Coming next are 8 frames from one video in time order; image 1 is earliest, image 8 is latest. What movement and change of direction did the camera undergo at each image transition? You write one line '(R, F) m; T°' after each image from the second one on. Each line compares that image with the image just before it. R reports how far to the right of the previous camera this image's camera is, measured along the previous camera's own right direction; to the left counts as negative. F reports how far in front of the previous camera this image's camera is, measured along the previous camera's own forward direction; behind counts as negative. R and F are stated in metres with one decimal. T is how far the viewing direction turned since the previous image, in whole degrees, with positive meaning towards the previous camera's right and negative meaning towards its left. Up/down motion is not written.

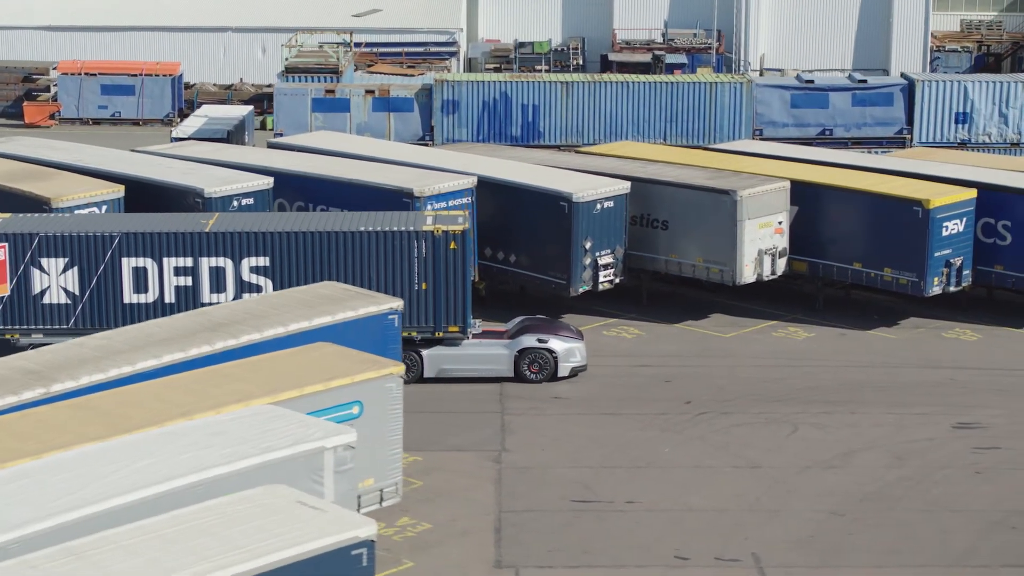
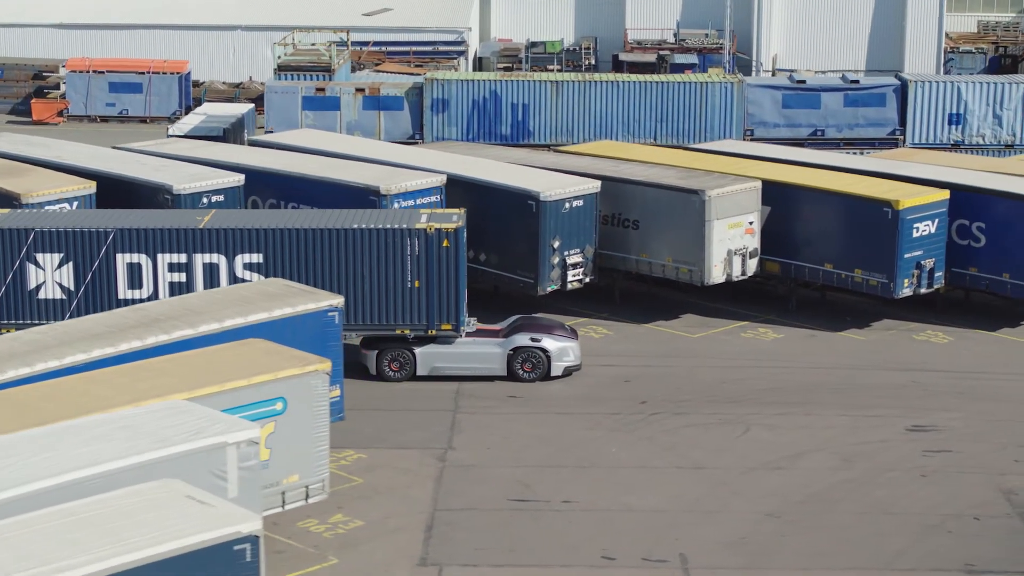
(+1.3, +0.1) m; -2°
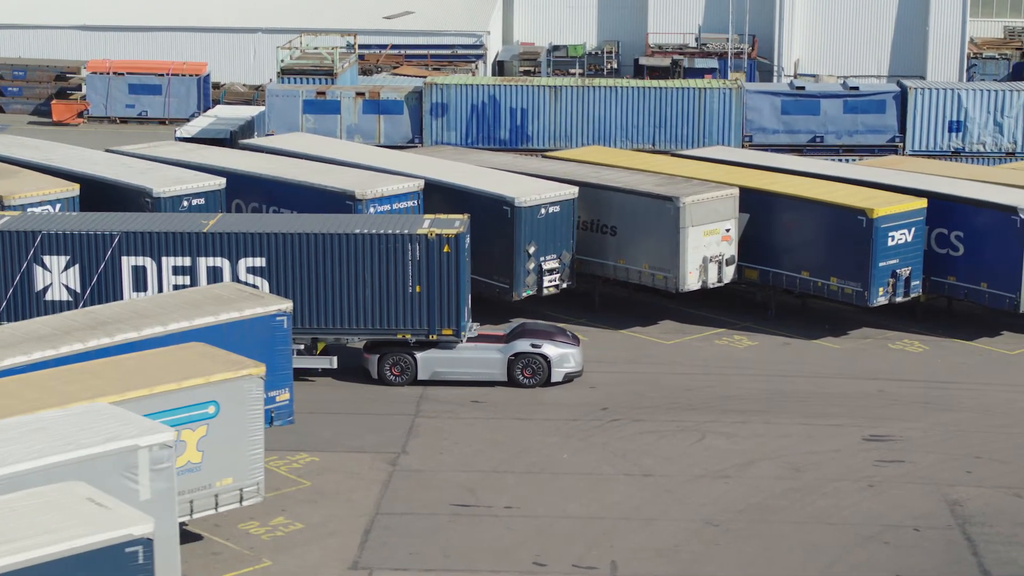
(+1.3, -0.1) m; -2°
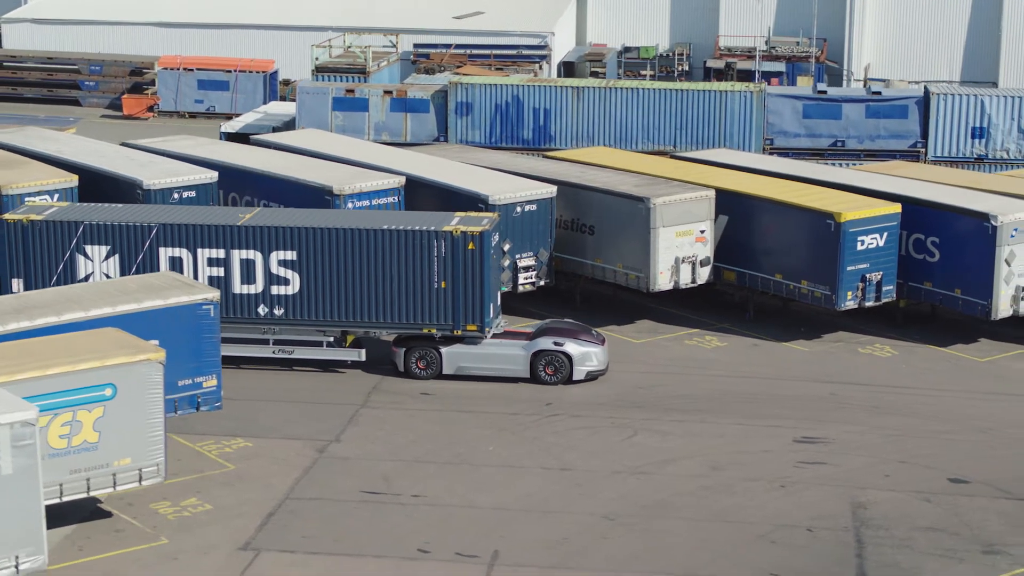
(+2.8, -0.4) m; -5°
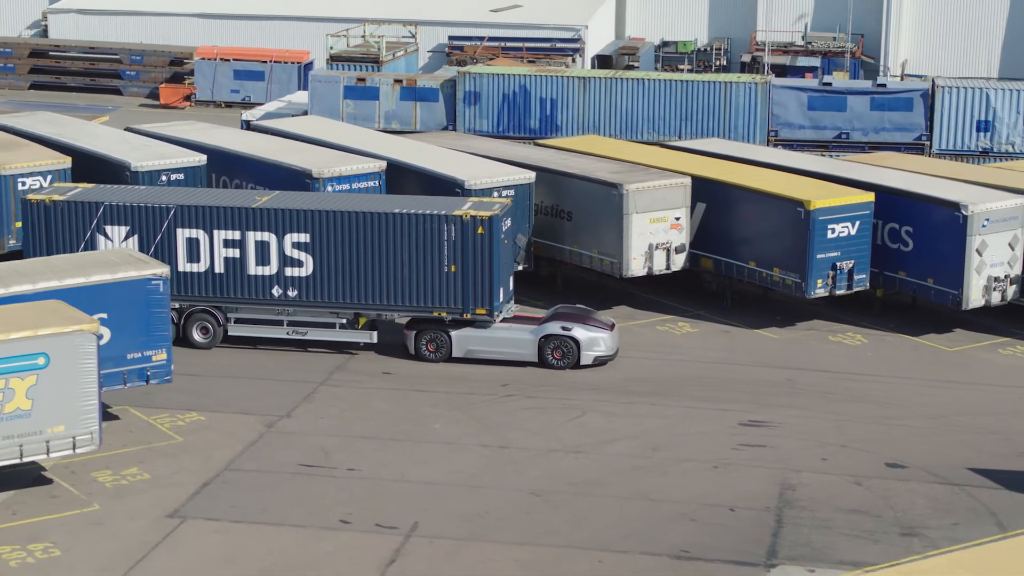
(+1.9, -0.3) m; -3°
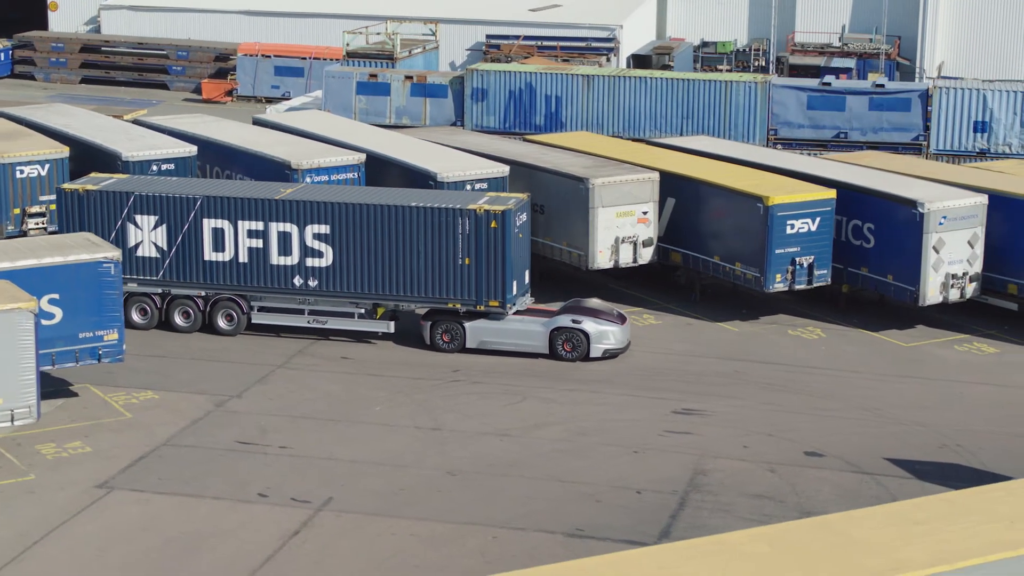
(+2.2, -0.7) m; -3°
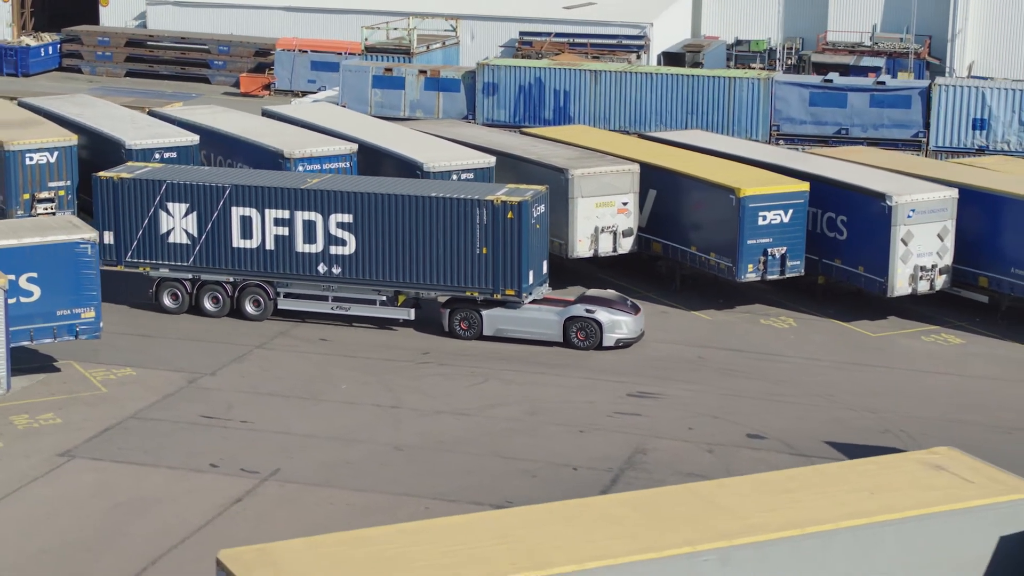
(+1.7, -0.8) m; -3°
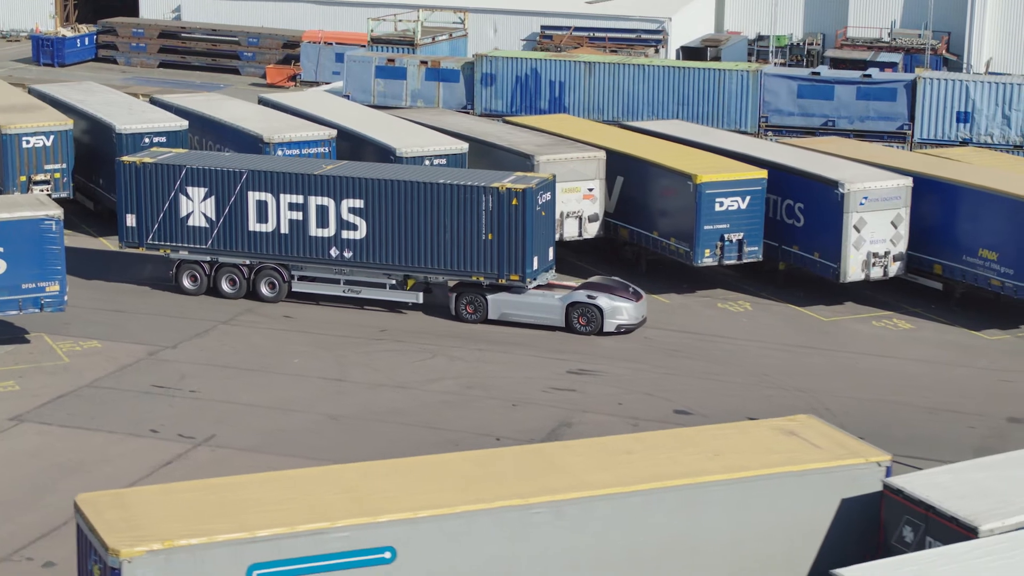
(+1.9, -0.9) m; -3°
